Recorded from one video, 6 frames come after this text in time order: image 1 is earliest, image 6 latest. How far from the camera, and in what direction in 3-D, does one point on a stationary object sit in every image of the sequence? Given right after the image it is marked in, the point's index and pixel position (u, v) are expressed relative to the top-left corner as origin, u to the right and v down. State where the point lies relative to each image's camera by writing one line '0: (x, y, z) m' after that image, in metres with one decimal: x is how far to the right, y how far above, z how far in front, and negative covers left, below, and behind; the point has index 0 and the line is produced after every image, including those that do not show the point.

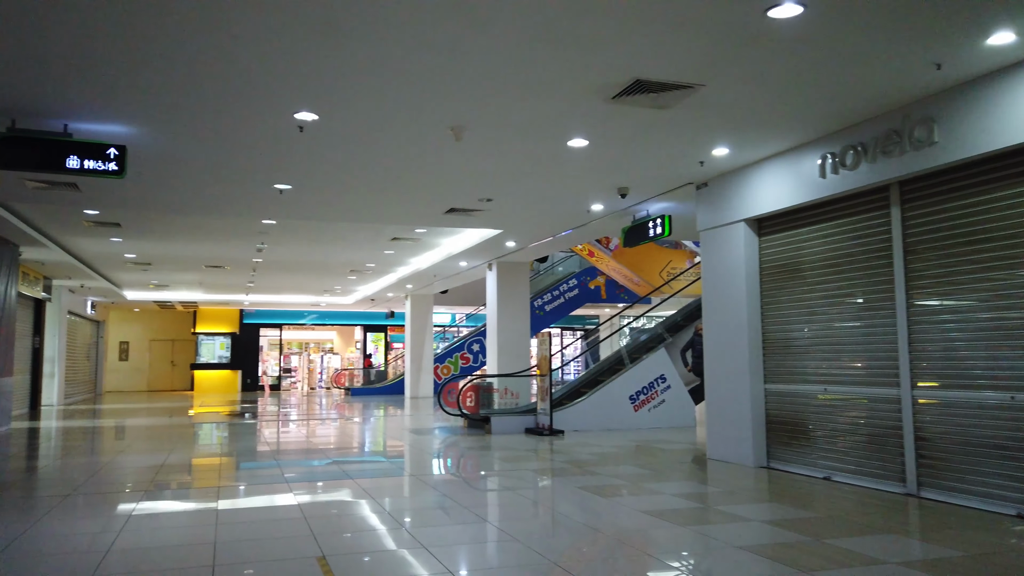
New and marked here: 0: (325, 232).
0: (-2.7, +0.8, +10.5) m
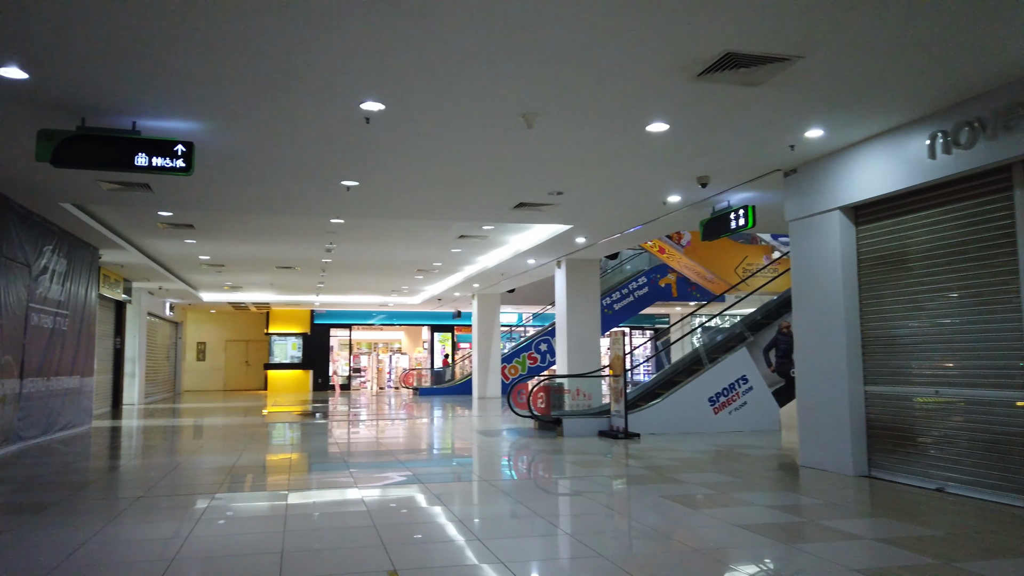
0: (-1.7, +0.8, +10.4) m
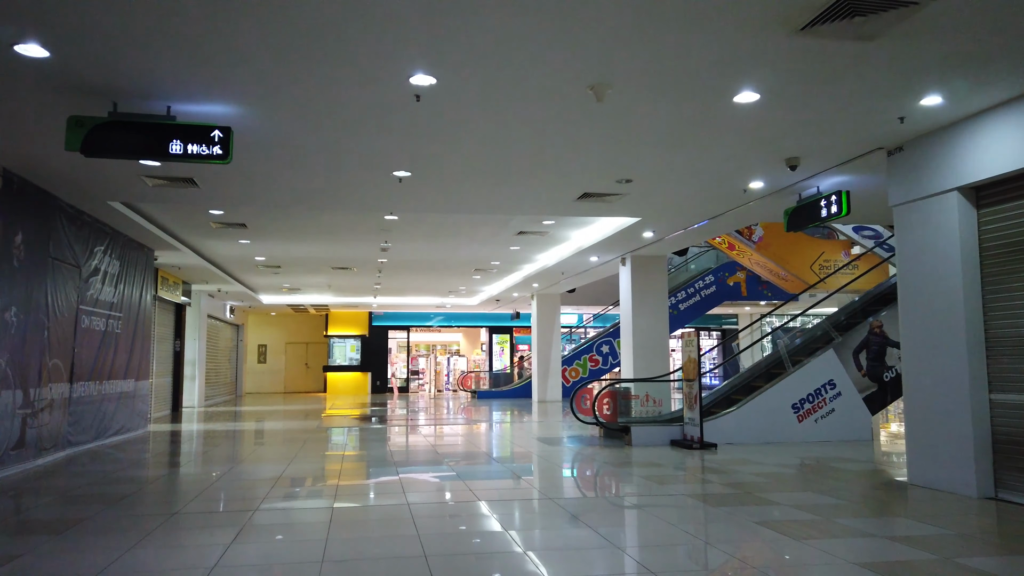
0: (-0.9, +0.8, +9.9) m
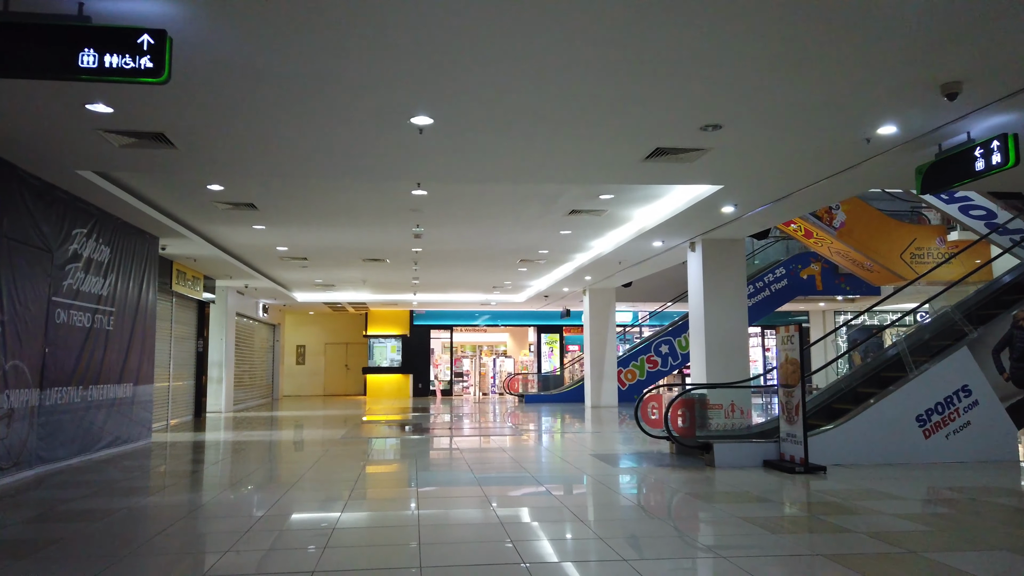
0: (-0.3, +1.0, +8.4) m
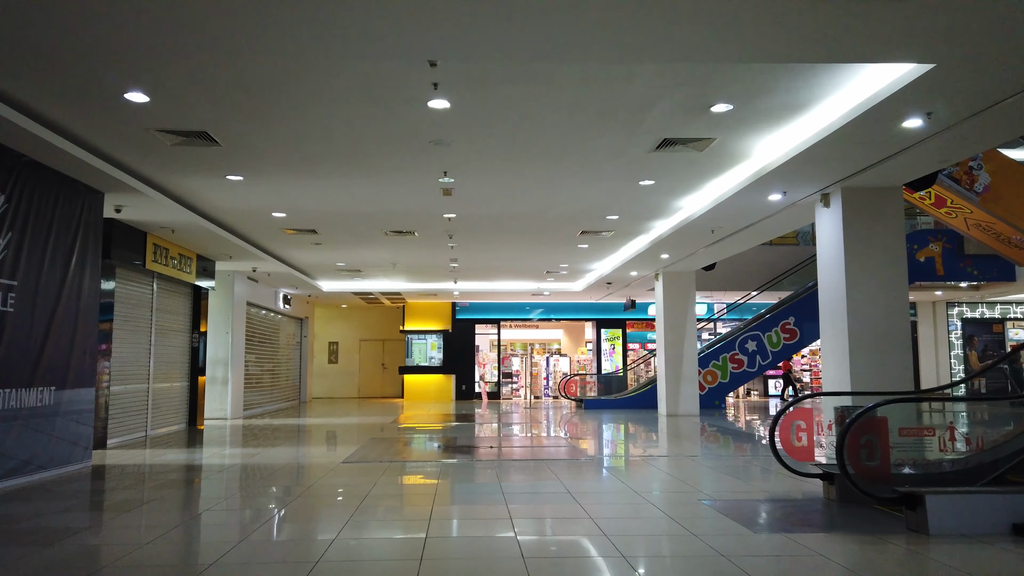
0: (+0.2, +1.3, +5.7) m
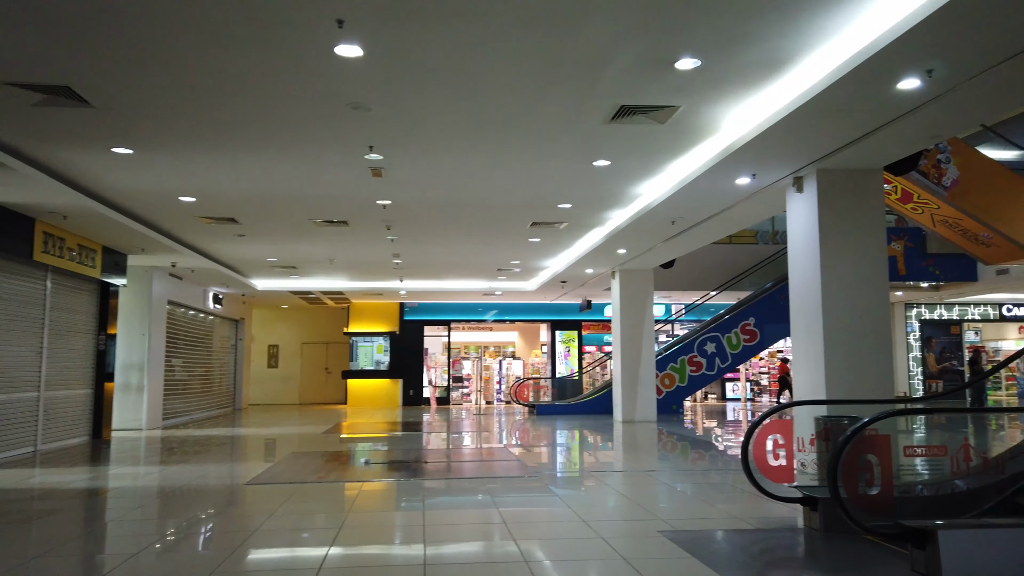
0: (-0.2, +1.3, +4.8) m
